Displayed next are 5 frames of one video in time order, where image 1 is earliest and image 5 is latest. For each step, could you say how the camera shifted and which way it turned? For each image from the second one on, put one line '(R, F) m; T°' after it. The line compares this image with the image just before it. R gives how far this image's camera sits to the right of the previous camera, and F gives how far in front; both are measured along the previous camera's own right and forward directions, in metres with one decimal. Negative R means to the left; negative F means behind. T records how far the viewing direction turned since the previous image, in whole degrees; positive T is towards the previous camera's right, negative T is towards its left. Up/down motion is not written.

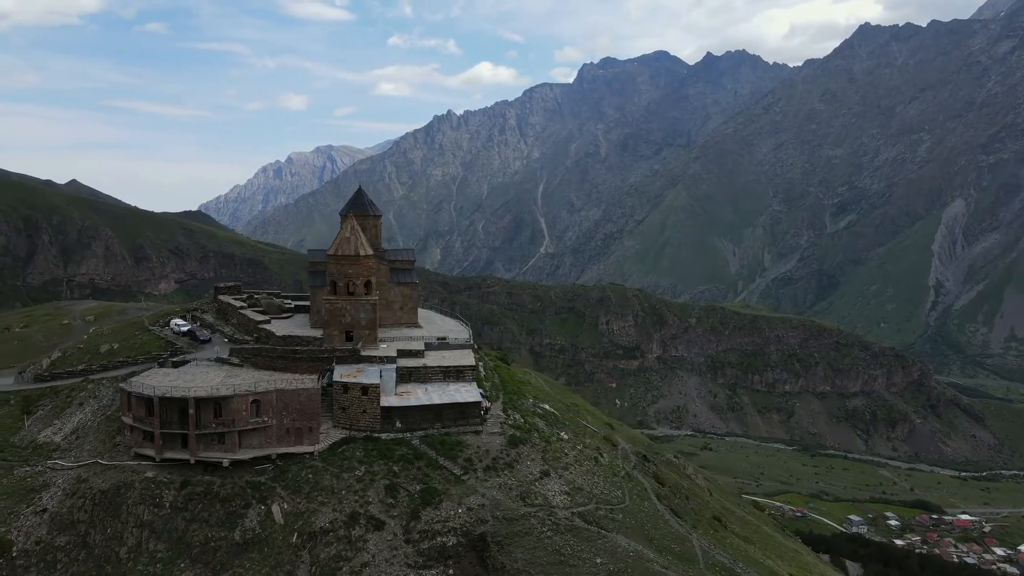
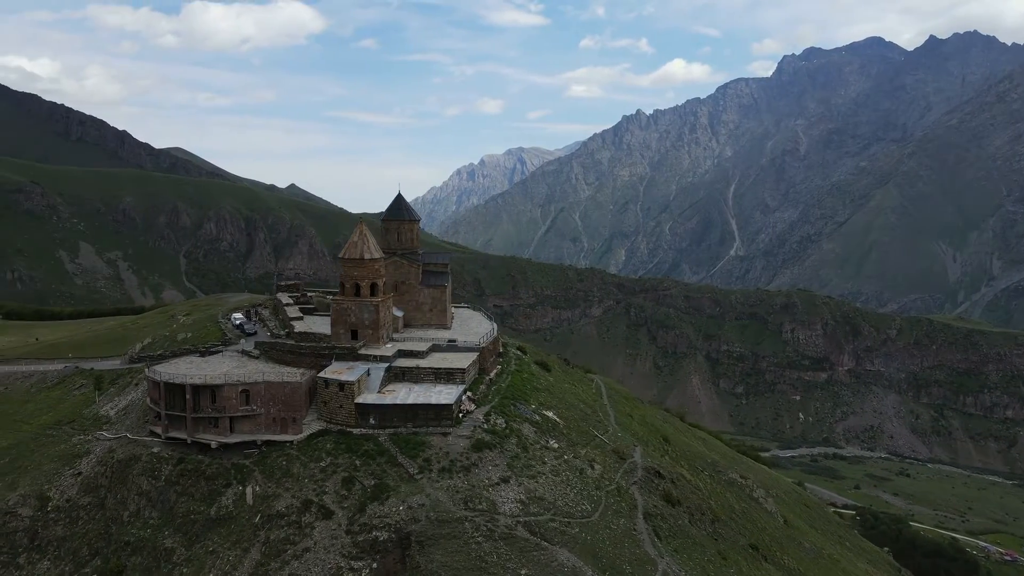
(+7.5, +0.8) m; -14°
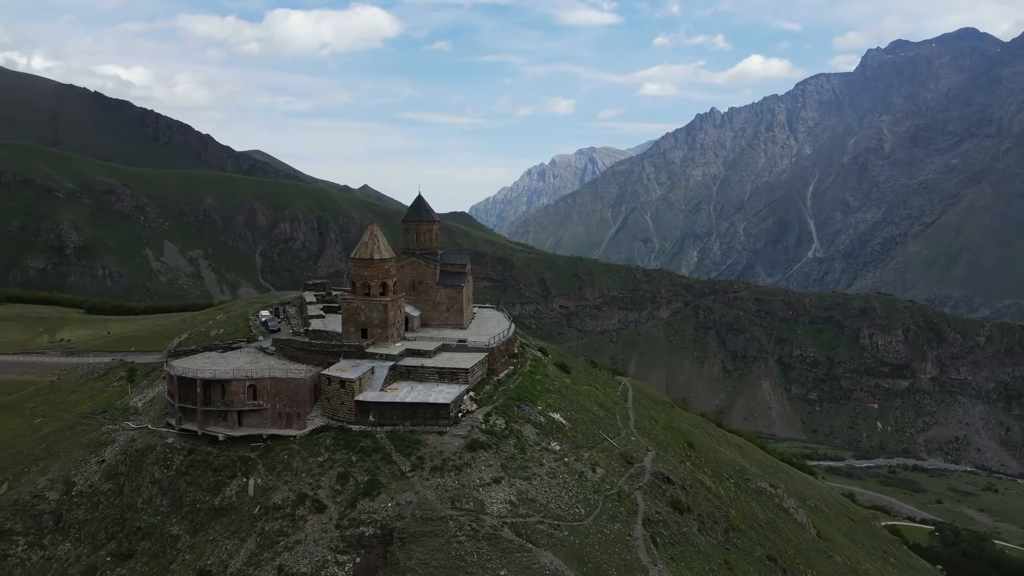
(+2.6, +0.1) m; -5°
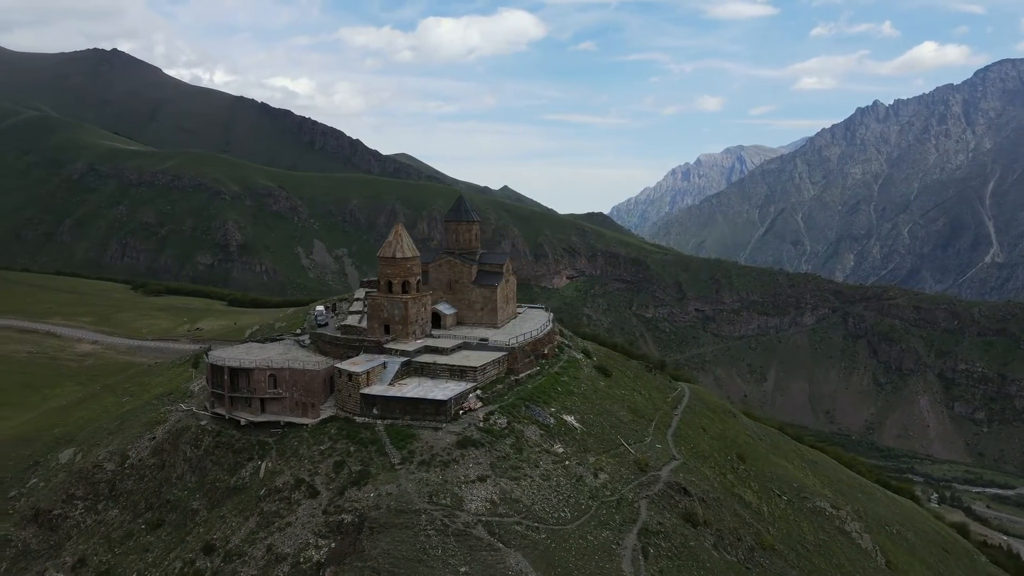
(+5.2, +0.4) m; -10°
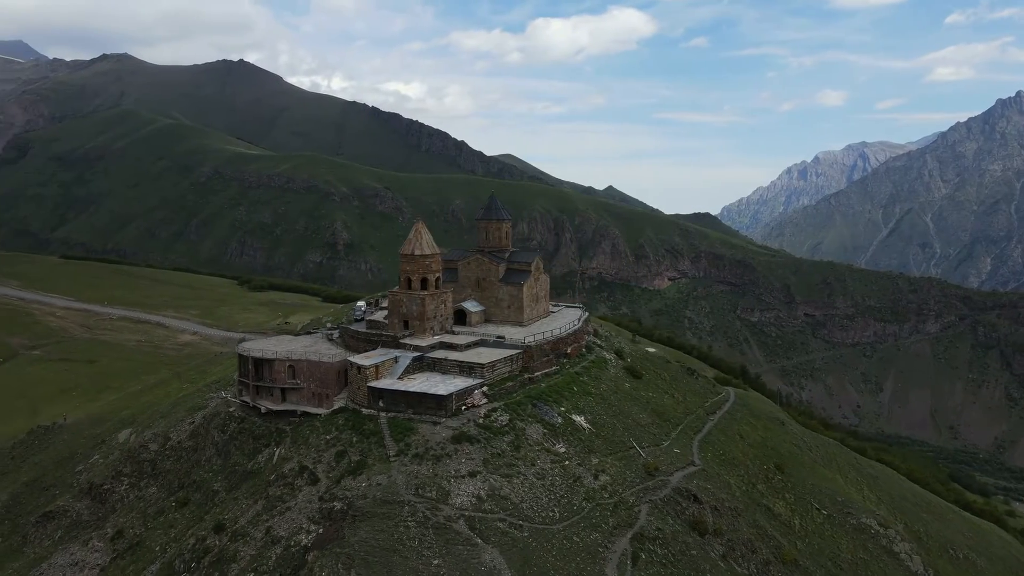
(+3.9, +0.2) m; -8°
